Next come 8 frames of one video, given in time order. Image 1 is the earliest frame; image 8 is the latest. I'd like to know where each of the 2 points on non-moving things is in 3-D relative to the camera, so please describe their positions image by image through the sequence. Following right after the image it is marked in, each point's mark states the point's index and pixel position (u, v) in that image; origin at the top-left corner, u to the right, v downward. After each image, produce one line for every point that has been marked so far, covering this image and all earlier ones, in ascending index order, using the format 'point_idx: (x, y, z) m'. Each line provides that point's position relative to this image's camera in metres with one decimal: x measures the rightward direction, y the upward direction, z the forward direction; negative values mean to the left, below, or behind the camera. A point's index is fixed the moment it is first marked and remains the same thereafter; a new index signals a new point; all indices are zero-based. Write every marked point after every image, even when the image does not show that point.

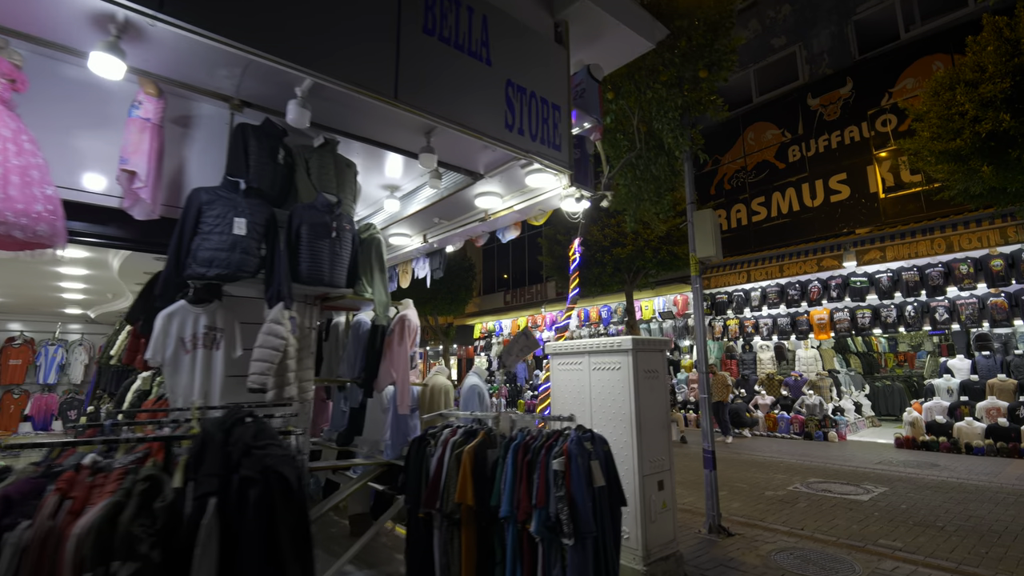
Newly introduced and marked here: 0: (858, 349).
0: (+8.9, -1.5, +12.1) m
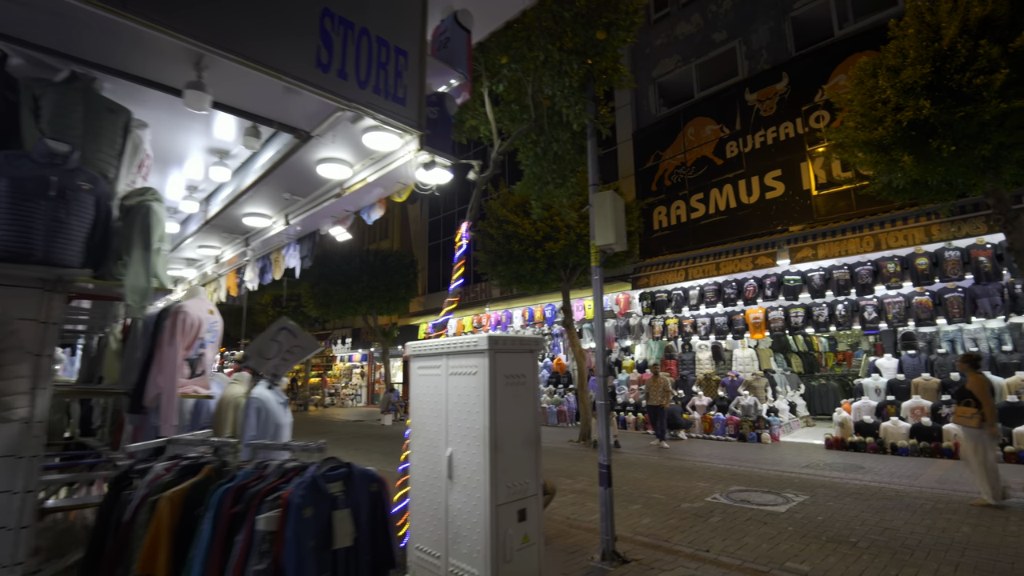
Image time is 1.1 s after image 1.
0: (+7.2, -1.5, +11.9) m
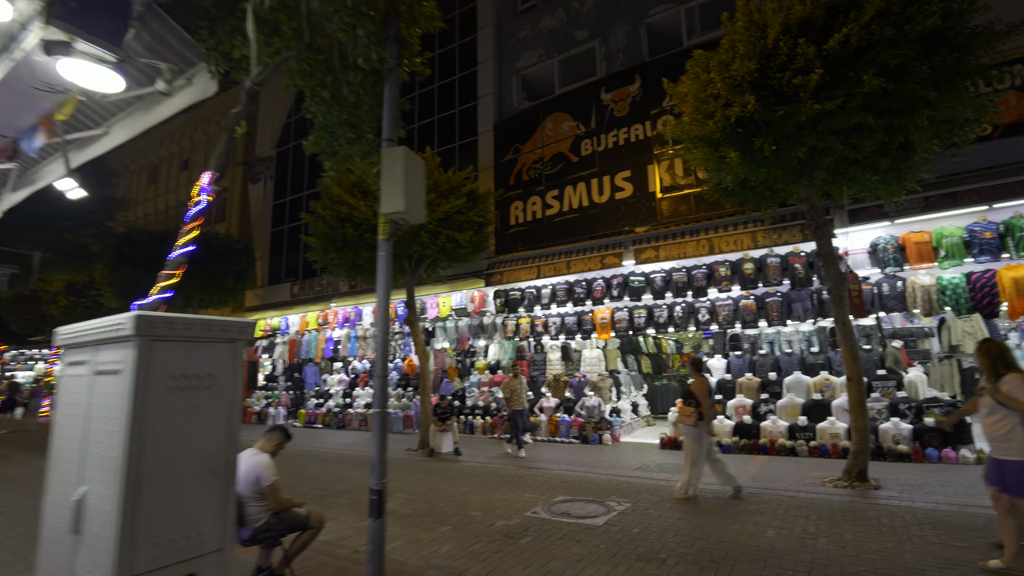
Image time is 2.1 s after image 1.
0: (+3.5, -1.5, +12.1) m
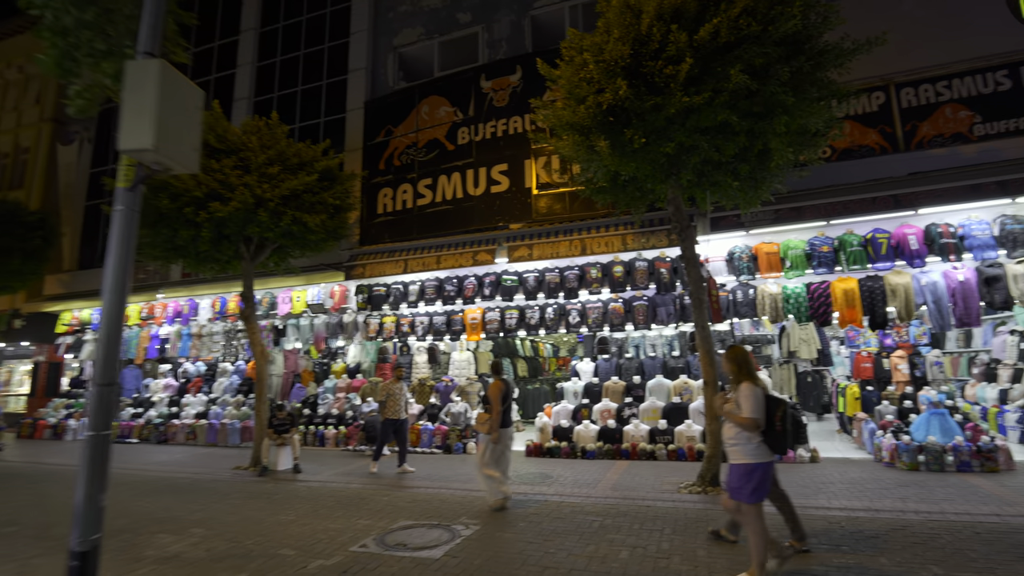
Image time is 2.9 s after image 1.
0: (+0.4, -1.5, +11.6) m
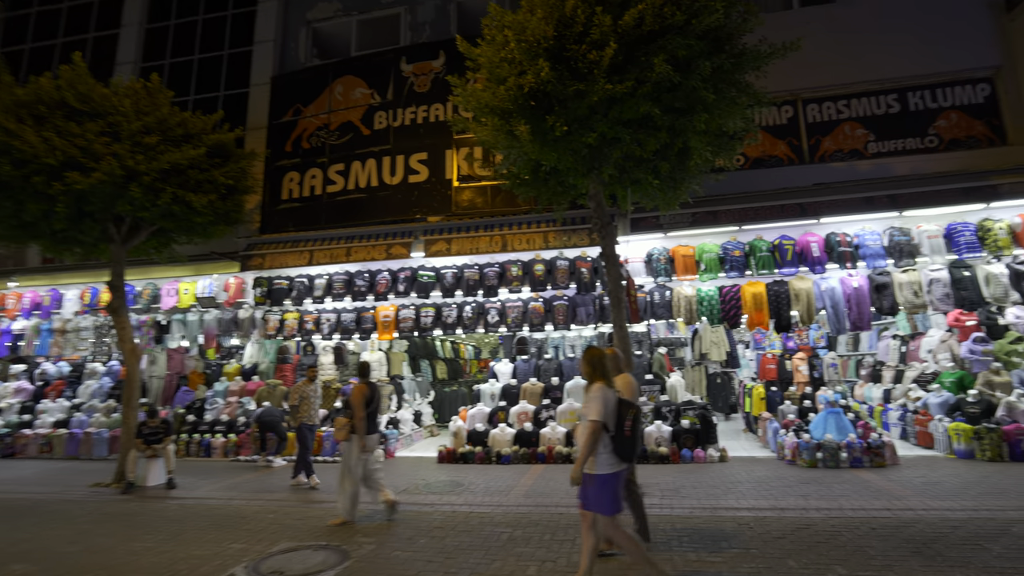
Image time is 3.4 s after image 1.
0: (-1.5, -1.5, +11.1) m
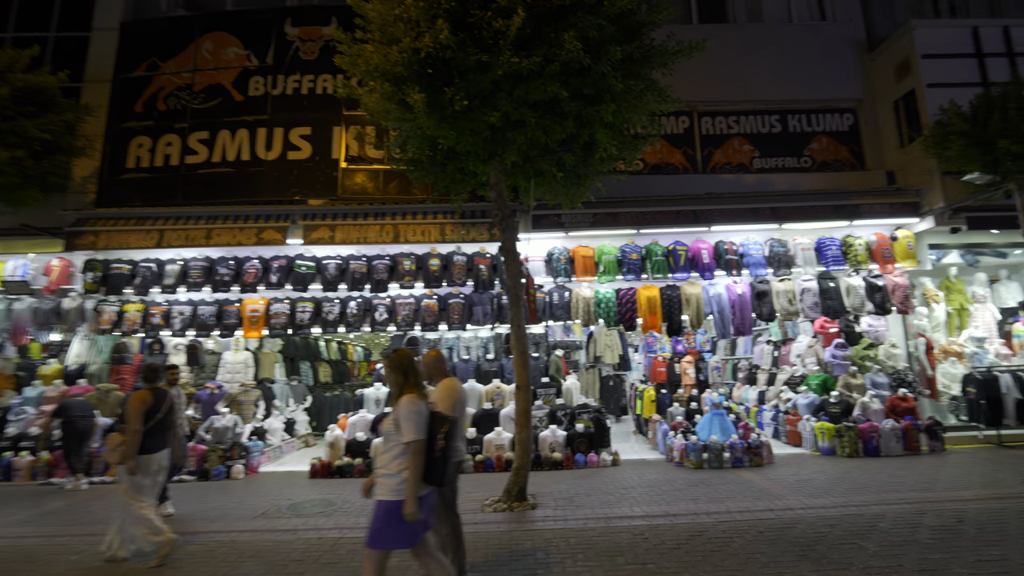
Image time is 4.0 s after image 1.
0: (-3.6, -1.3, +9.9) m
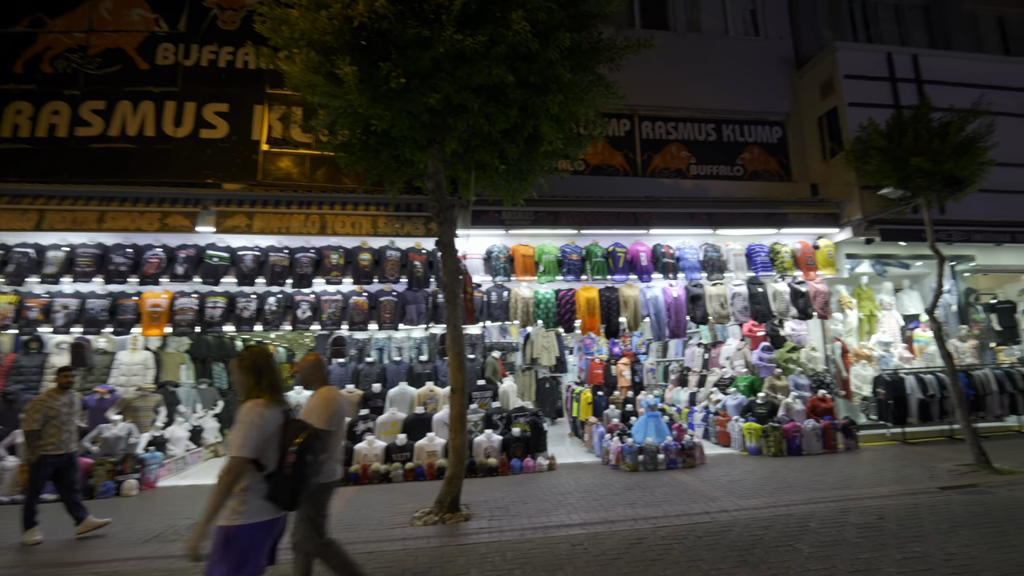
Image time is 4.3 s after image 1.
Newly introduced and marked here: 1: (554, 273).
0: (-4.8, -1.2, +9.1) m
1: (+0.8, +0.3, +9.2) m
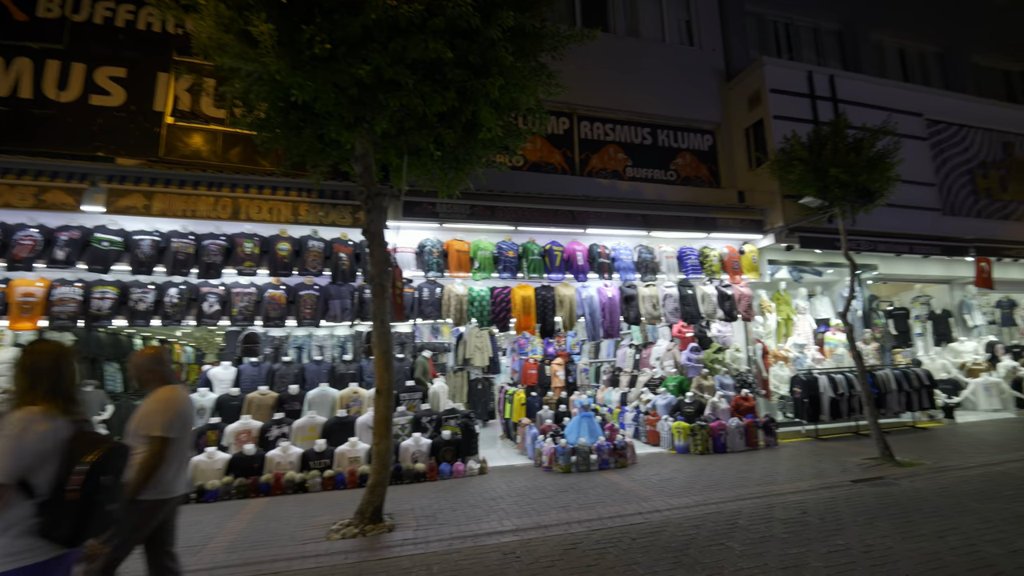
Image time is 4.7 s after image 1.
0: (-6.0, -1.1, +8.0) m
1: (-0.4, +0.3, +8.9) m
